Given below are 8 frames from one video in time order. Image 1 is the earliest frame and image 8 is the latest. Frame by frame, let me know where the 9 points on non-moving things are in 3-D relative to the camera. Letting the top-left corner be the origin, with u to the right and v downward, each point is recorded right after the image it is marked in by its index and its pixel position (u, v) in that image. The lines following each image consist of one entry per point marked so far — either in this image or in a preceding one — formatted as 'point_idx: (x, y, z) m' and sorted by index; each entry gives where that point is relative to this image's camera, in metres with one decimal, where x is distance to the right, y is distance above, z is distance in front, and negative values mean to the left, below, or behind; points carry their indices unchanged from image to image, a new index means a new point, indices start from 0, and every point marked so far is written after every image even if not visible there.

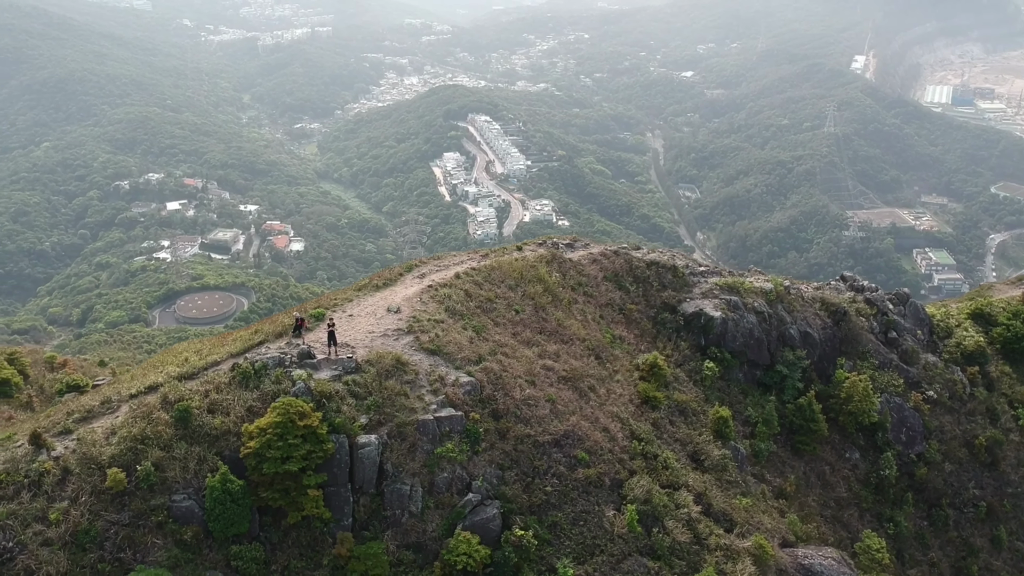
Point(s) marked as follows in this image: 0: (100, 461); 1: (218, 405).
0: (-5.8, -2.4, +13.7) m
1: (-4.4, -1.7, +14.5) m
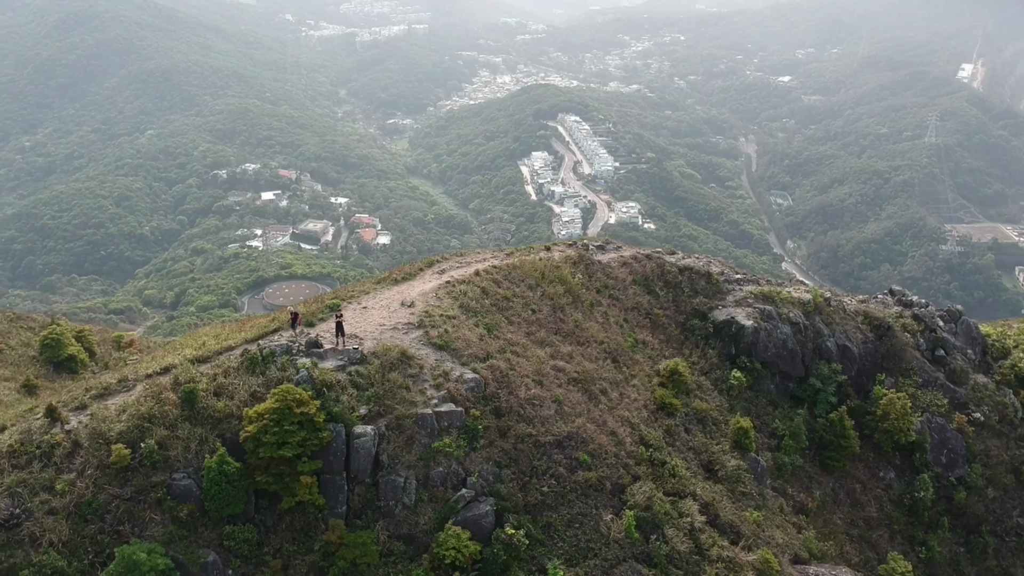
0: (-5.9, -2.2, +14.3) m
1: (-4.4, -1.5, +14.9) m
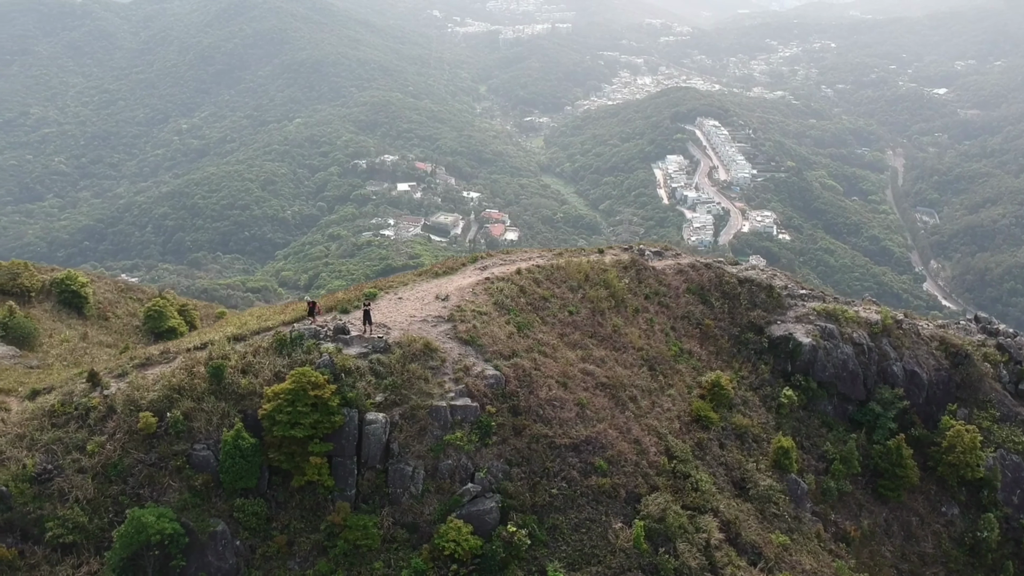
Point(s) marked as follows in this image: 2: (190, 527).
0: (-5.7, -1.8, +15.1) m
1: (-4.2, -1.2, +15.5) m
2: (-4.6, -3.4, +14.0) m
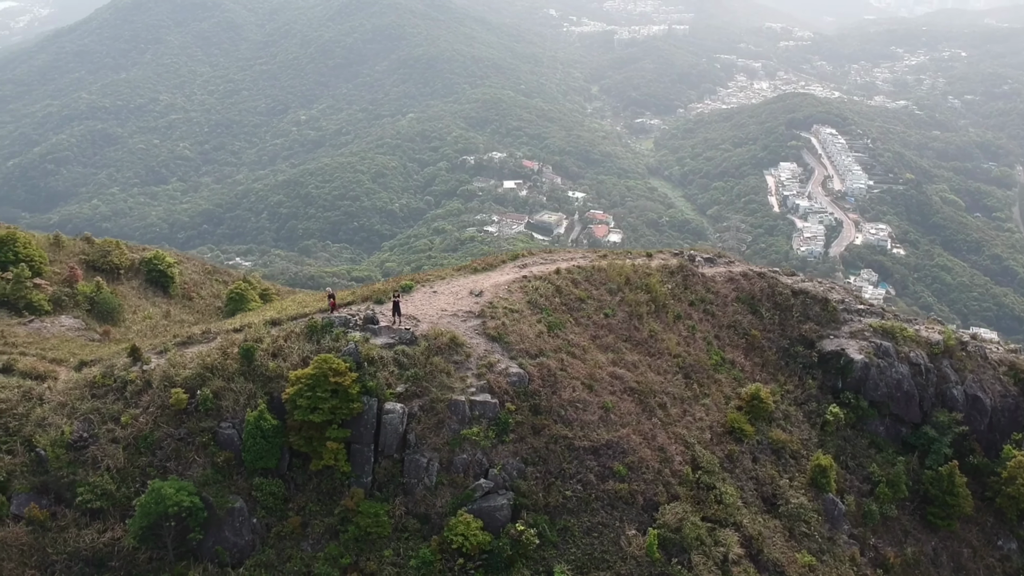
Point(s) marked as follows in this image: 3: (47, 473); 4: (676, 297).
0: (-5.4, -1.5, +15.7) m
1: (-3.8, -1.0, +16.0) m
2: (-4.4, -3.2, +14.5) m
3: (-7.0, -2.8, +14.7) m
4: (+3.2, -0.2, +20.0) m
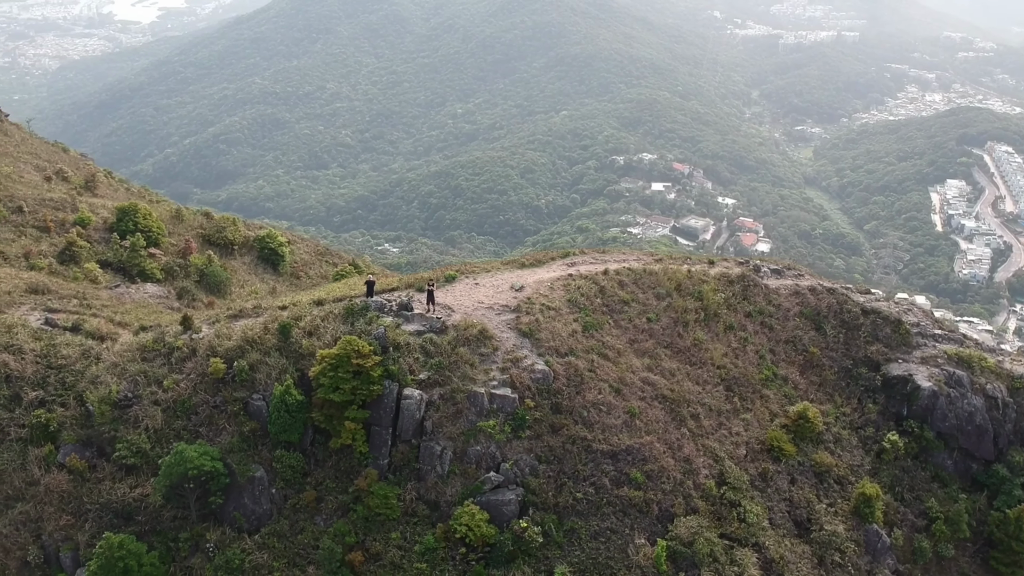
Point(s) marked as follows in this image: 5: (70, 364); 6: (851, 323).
0: (-5.0, -1.0, +16.4) m
1: (-3.3, -0.7, +16.5) m
2: (-4.3, -2.8, +15.1) m
3: (-6.7, -2.2, +15.7) m
4: (+4.3, -0.4, +19.4) m
5: (-7.5, -1.3, +16.7) m
6: (+7.0, -0.7, +20.1) m
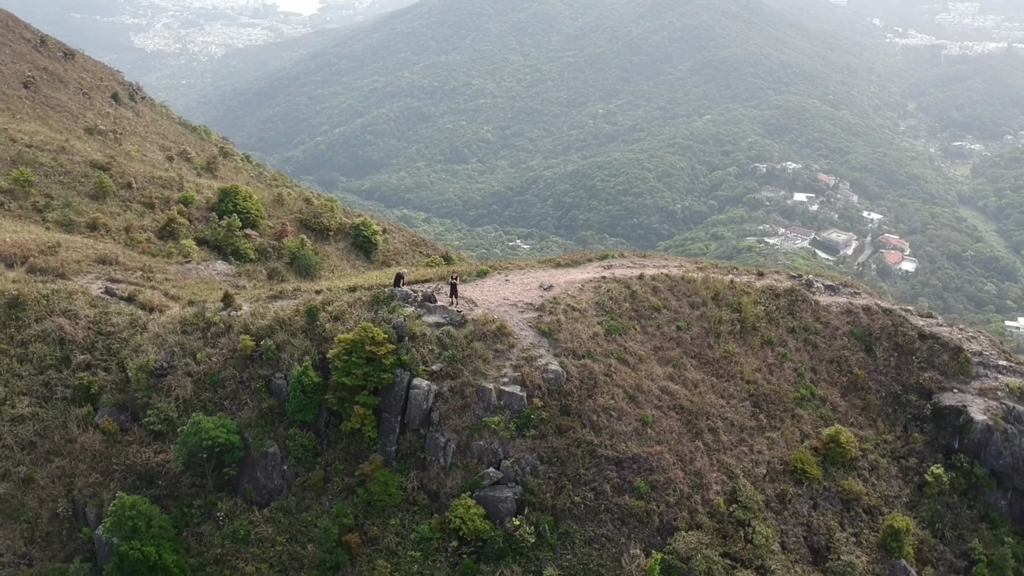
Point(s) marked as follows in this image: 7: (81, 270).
0: (-4.6, -0.7, +17.1) m
1: (-2.9, -0.5, +16.9) m
2: (-4.2, -2.5, +15.6) m
3: (-6.5, -1.8, +16.6) m
4: (+5.0, -0.6, +18.8) m
5: (-7.1, -0.8, +17.7) m
6: (+7.7, -1.2, +19.0) m
7: (-8.6, +0.4, +19.7) m
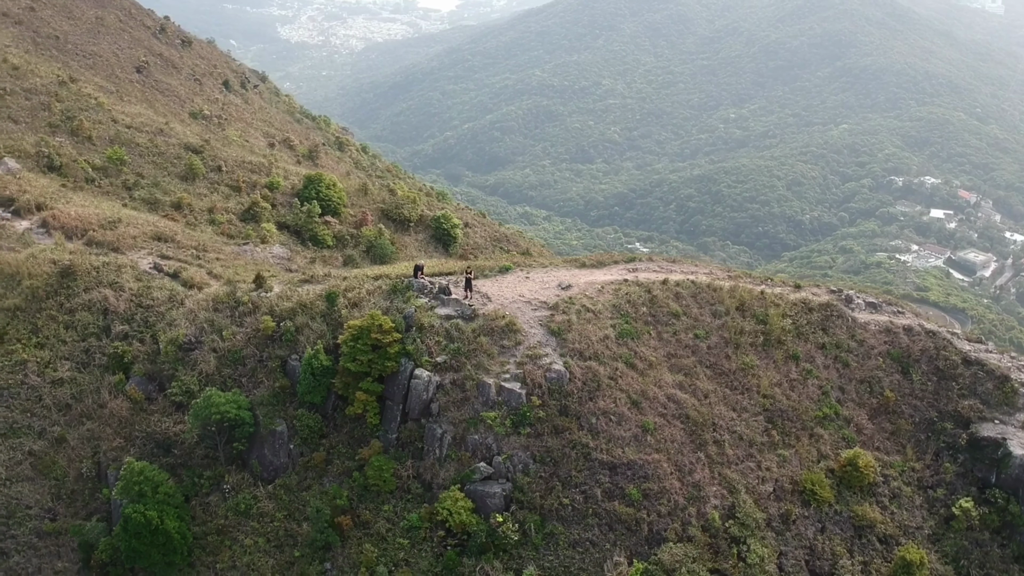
0: (-4.3, -0.4, +17.6) m
1: (-2.6, -0.3, +17.2) m
2: (-4.2, -2.2, +16.1) m
3: (-6.3, -1.3, +17.4) m
4: (+5.5, -0.9, +18.1) m
5: (-6.7, -0.3, +18.5) m
6: (+8.1, -1.6, +18.0) m
7: (-7.9, +0.9, +20.7) m
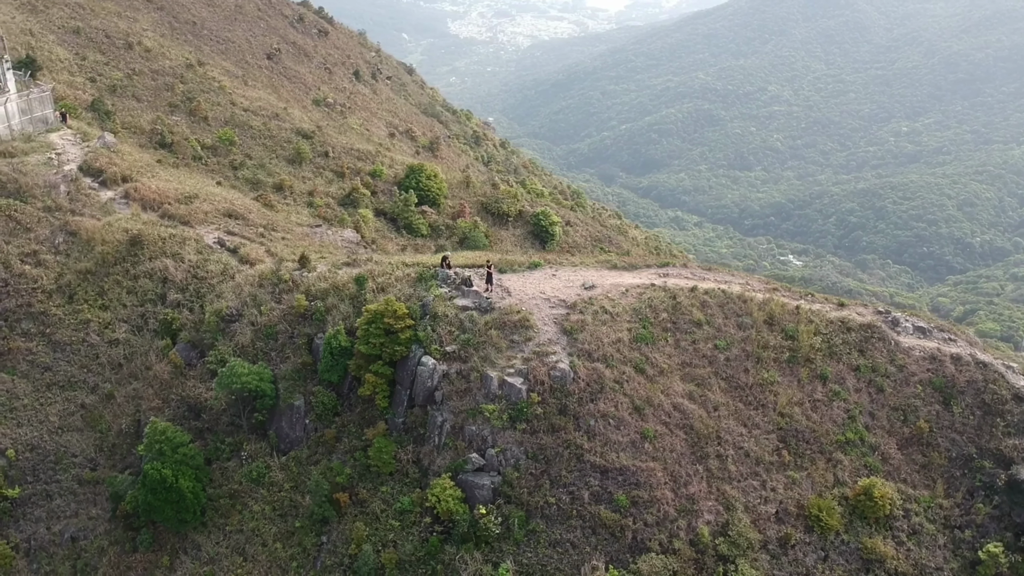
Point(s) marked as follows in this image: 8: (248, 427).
0: (-3.7, 0.0, +18.2) m
1: (-2.1, 0.0, +17.6) m
2: (-4.0, -1.8, +16.8) m
3: (-5.8, -0.8, +18.4) m
4: (+5.9, -1.2, +17.3) m
5: (-6.0, +0.2, +19.5) m
6: (+8.5, -2.1, +16.8) m
7: (-6.8, +1.5, +21.8) m
8: (-4.6, -2.4, +17.0) m
